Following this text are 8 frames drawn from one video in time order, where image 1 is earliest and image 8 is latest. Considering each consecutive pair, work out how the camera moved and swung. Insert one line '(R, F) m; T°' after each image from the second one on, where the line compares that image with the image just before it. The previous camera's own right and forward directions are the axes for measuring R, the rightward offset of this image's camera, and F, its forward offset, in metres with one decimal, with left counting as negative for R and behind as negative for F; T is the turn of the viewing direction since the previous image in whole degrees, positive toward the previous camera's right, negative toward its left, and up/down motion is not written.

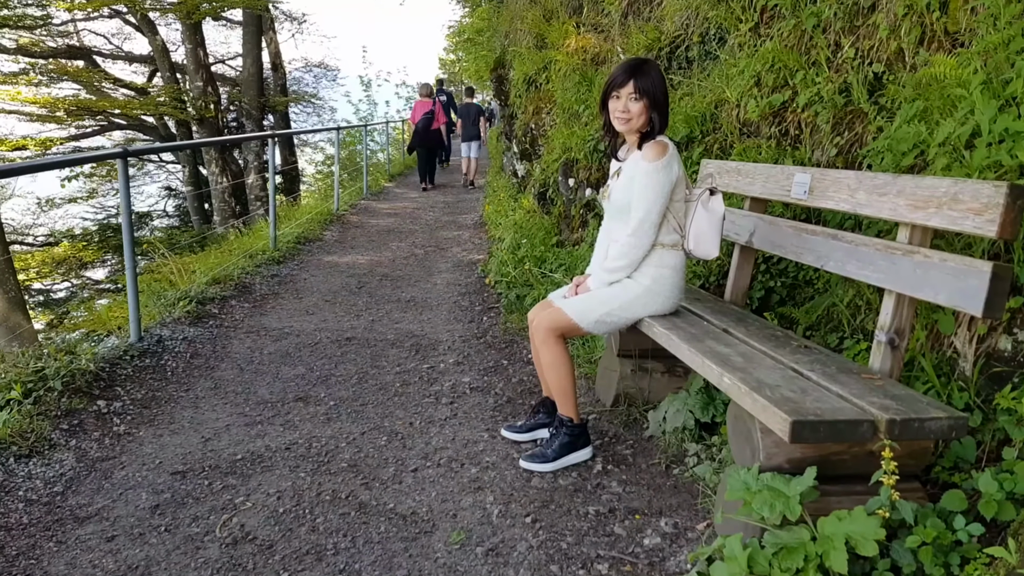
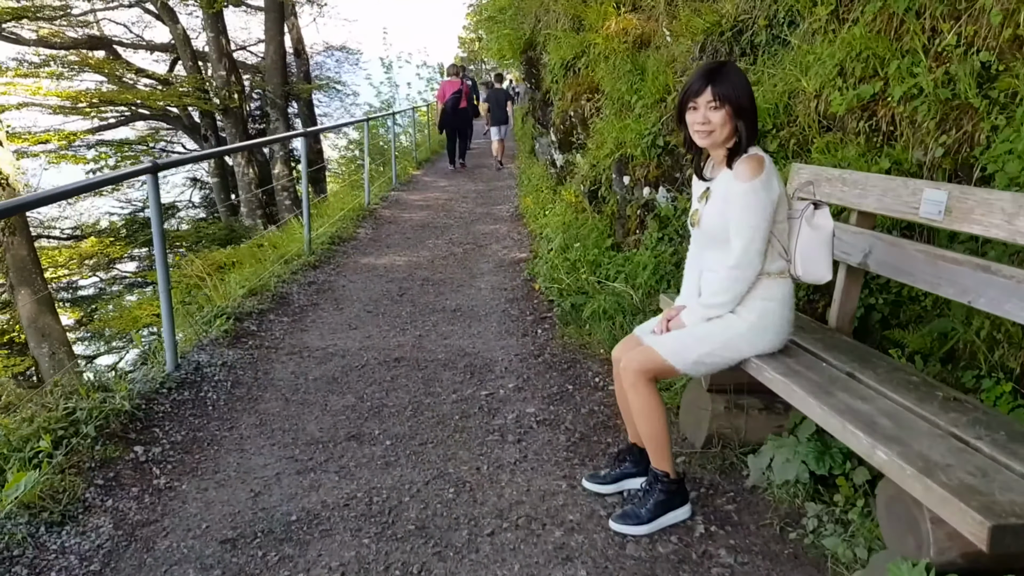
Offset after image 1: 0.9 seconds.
(-0.2, +0.3) m; -1°
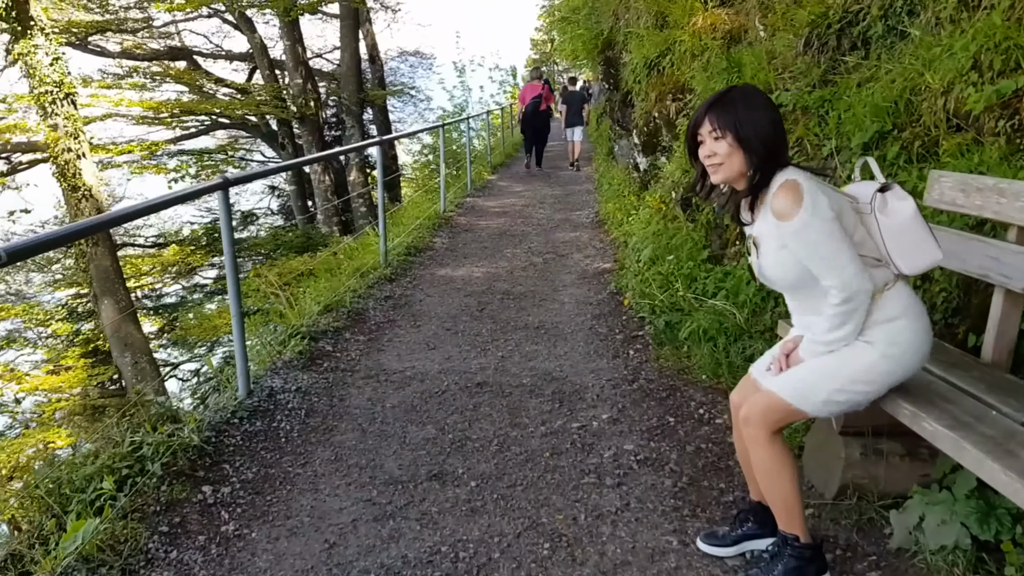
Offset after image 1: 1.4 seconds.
(-0.1, +0.3) m; -5°
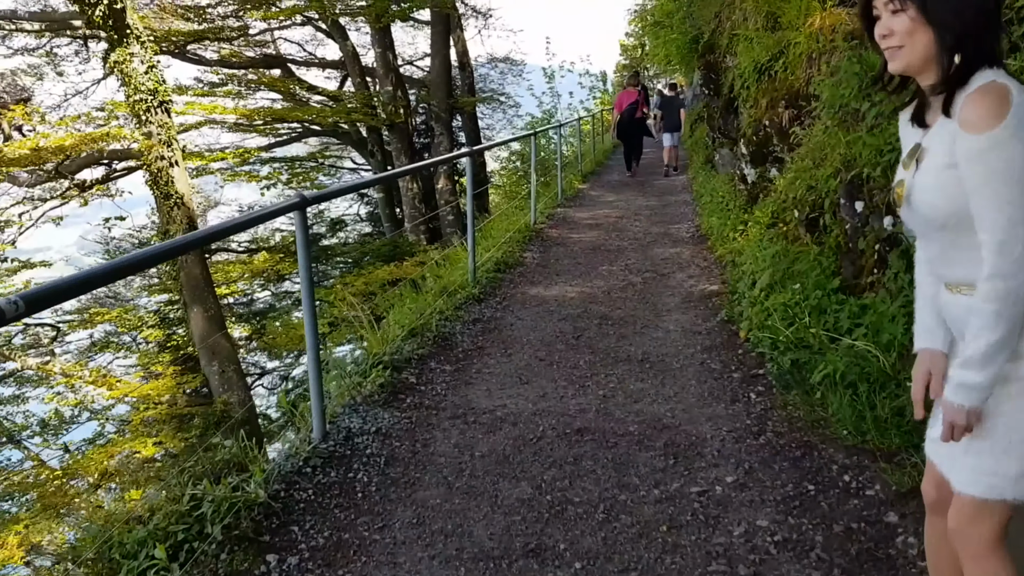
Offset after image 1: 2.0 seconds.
(-0.1, +0.4) m; -5°
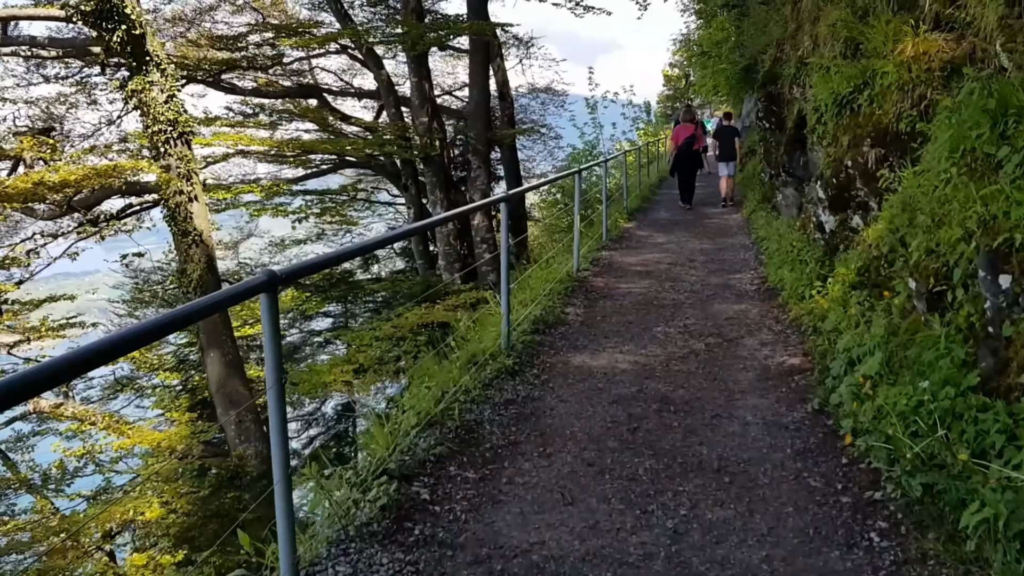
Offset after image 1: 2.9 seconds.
(0.0, +0.8) m; -3°
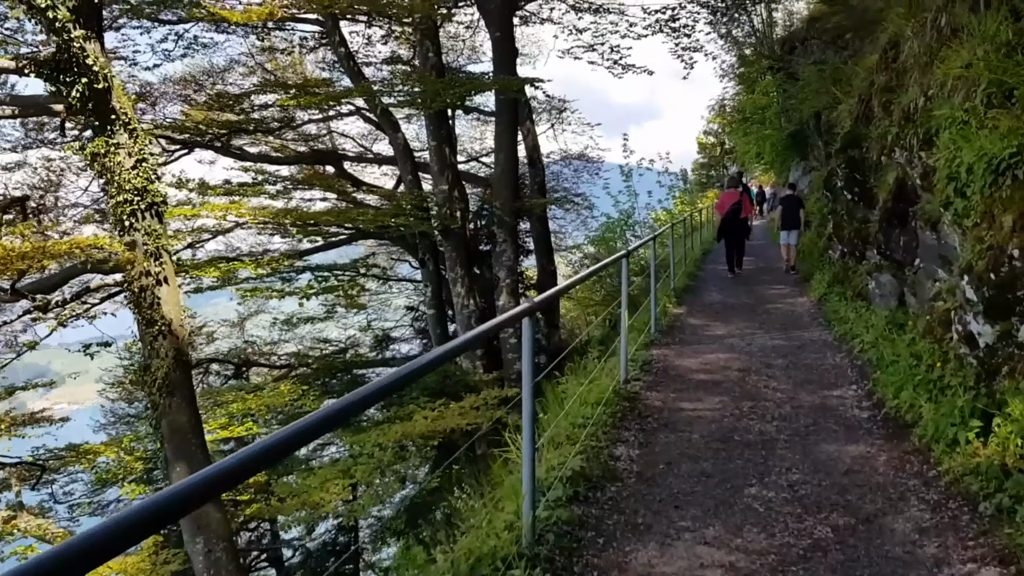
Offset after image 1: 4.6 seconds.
(0.0, +1.7) m; -2°
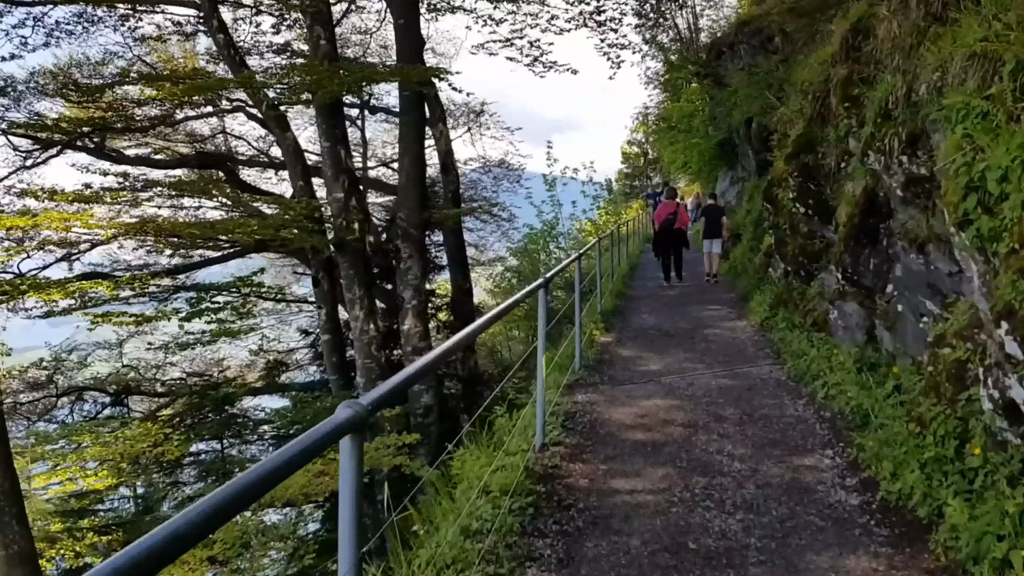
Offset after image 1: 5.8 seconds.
(+0.2, +1.4) m; +5°
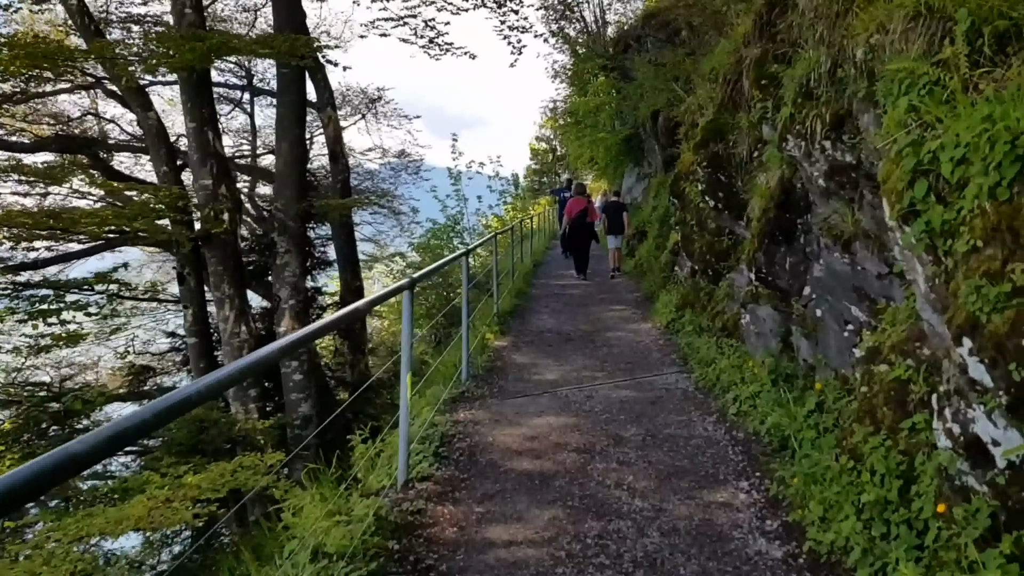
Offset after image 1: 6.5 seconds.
(+0.2, +0.8) m; +6°
